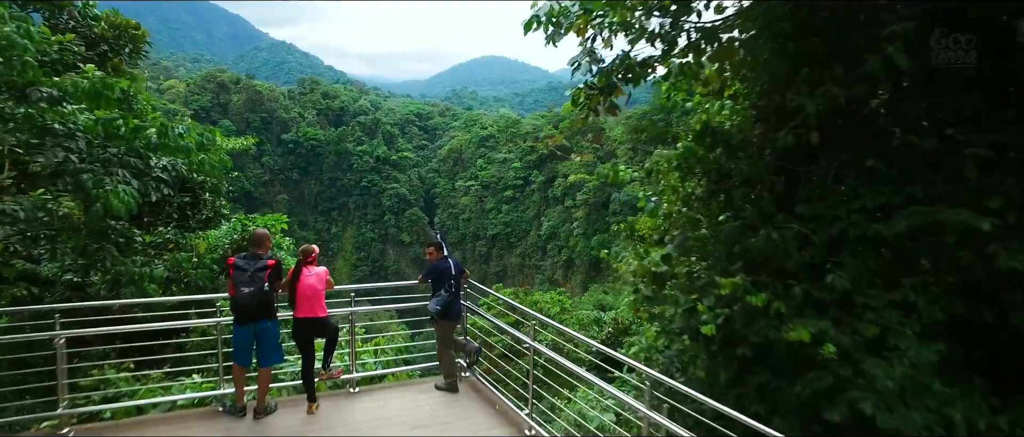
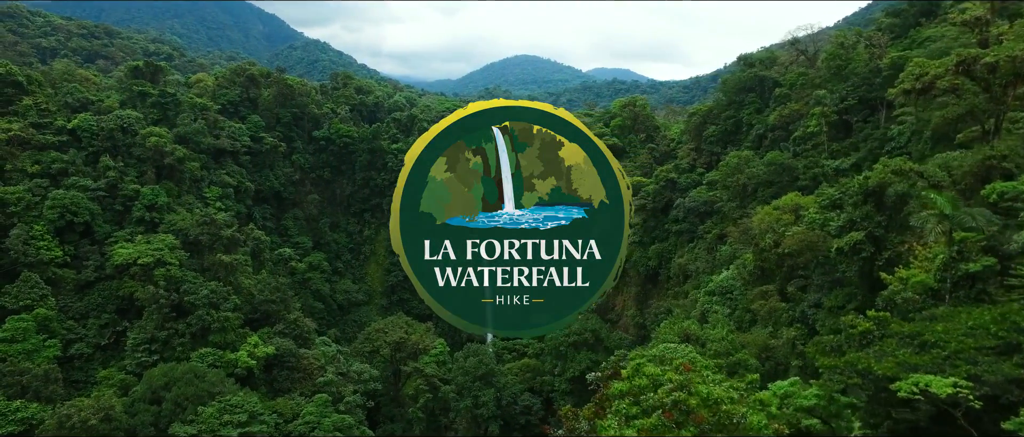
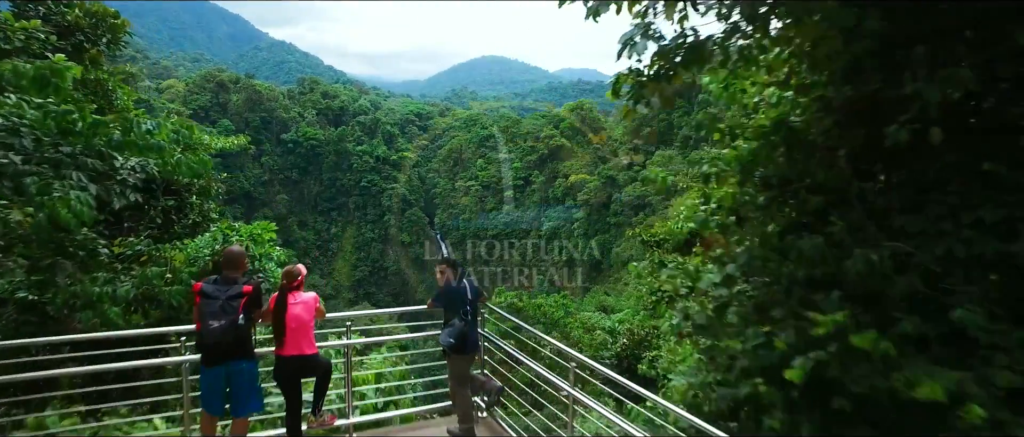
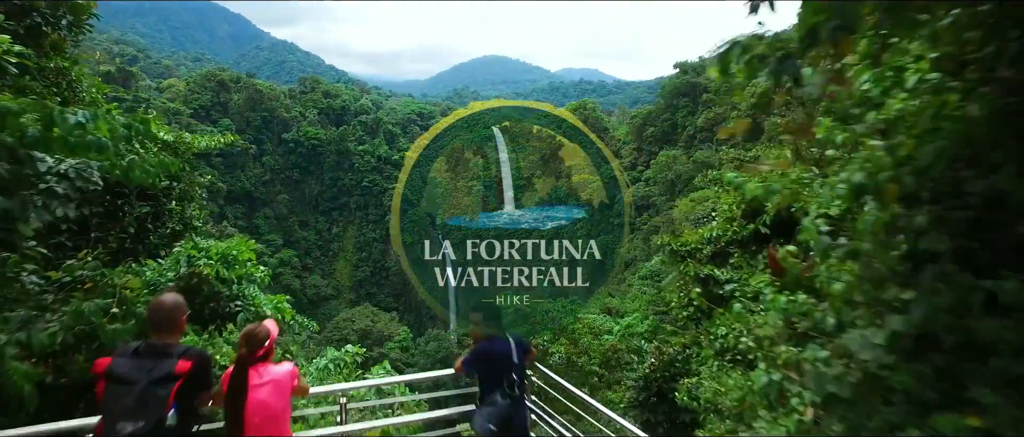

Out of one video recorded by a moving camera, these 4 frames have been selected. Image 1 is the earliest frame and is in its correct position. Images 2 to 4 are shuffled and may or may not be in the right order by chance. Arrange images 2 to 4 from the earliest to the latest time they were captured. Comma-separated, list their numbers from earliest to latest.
3, 4, 2
